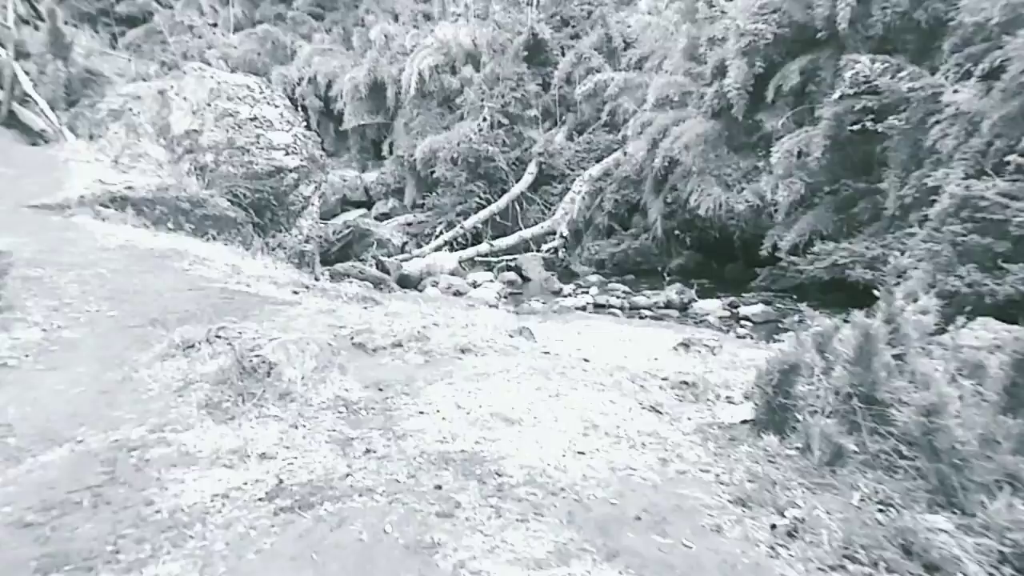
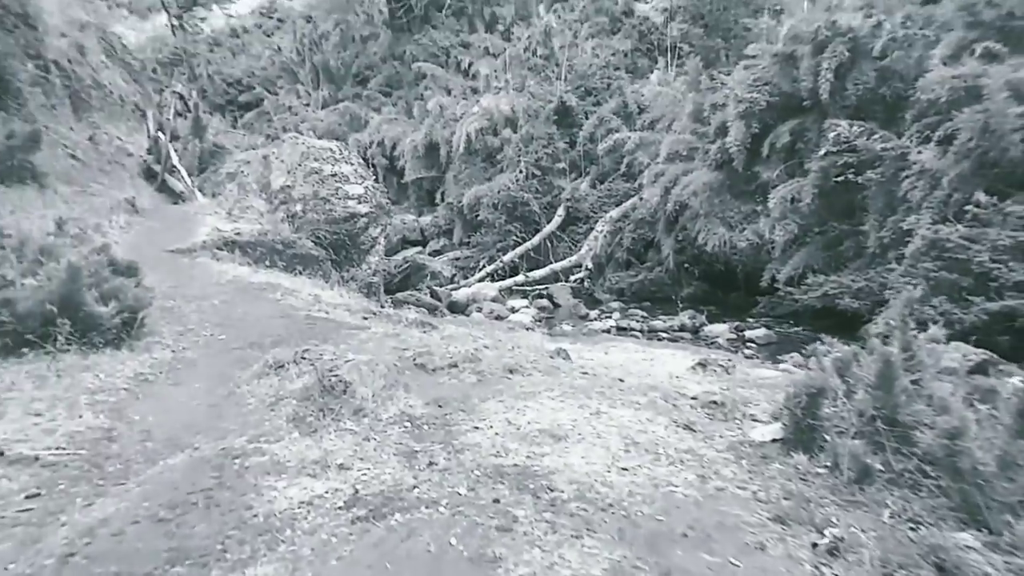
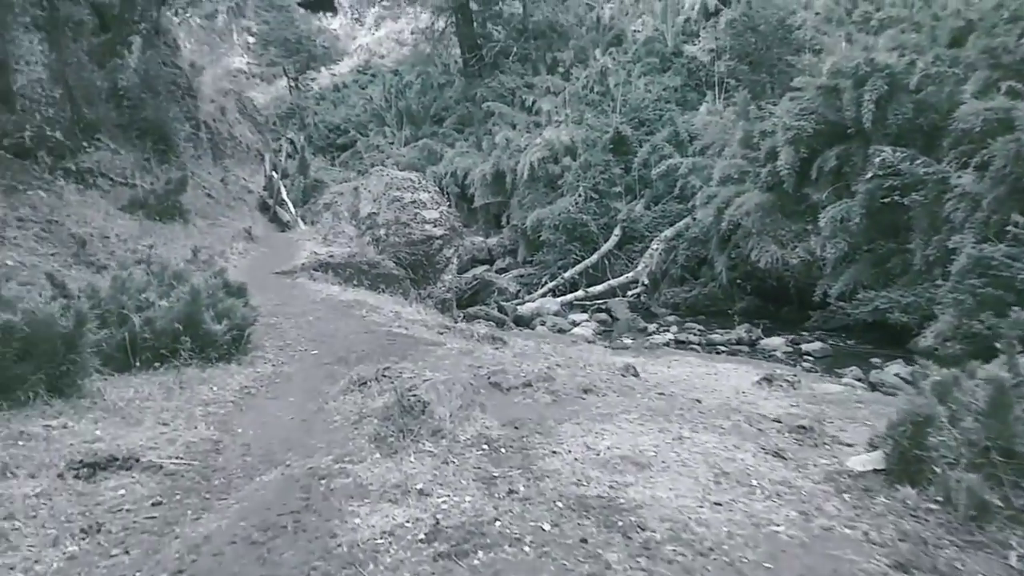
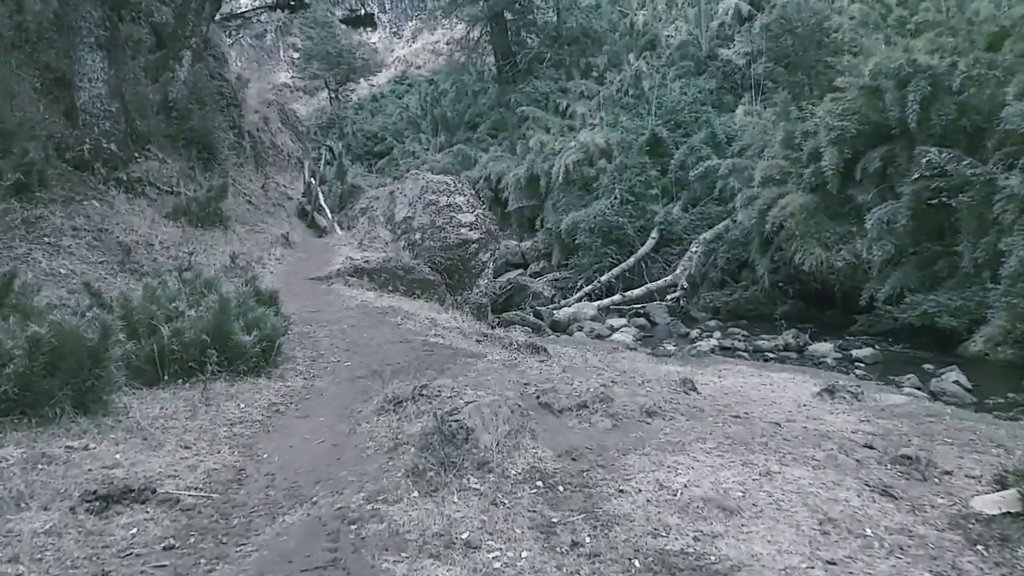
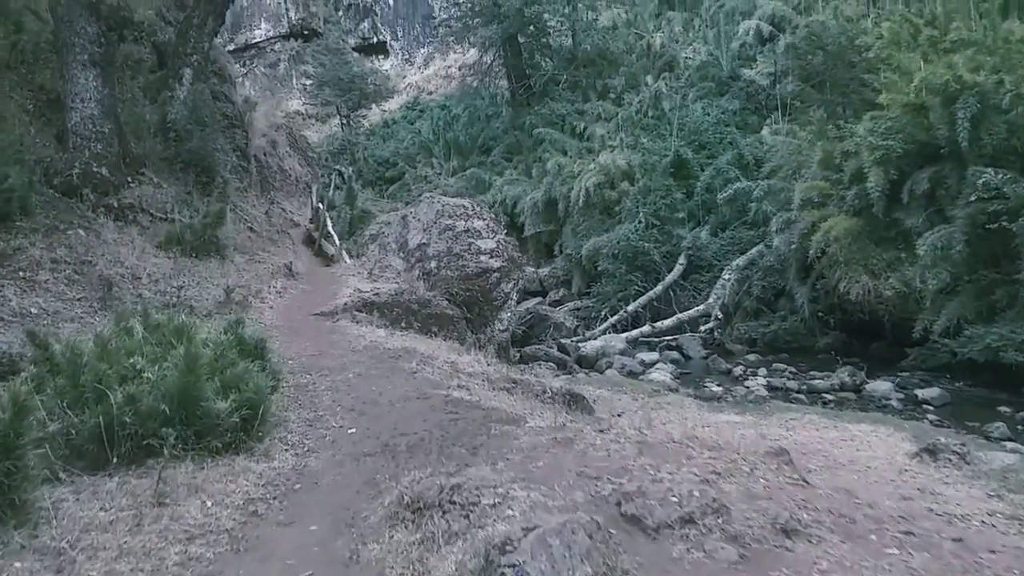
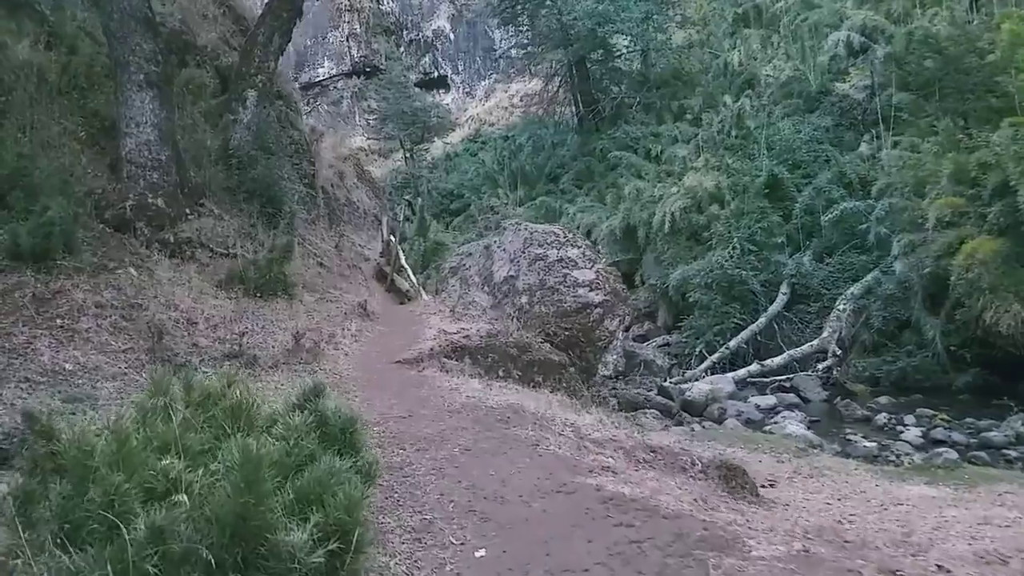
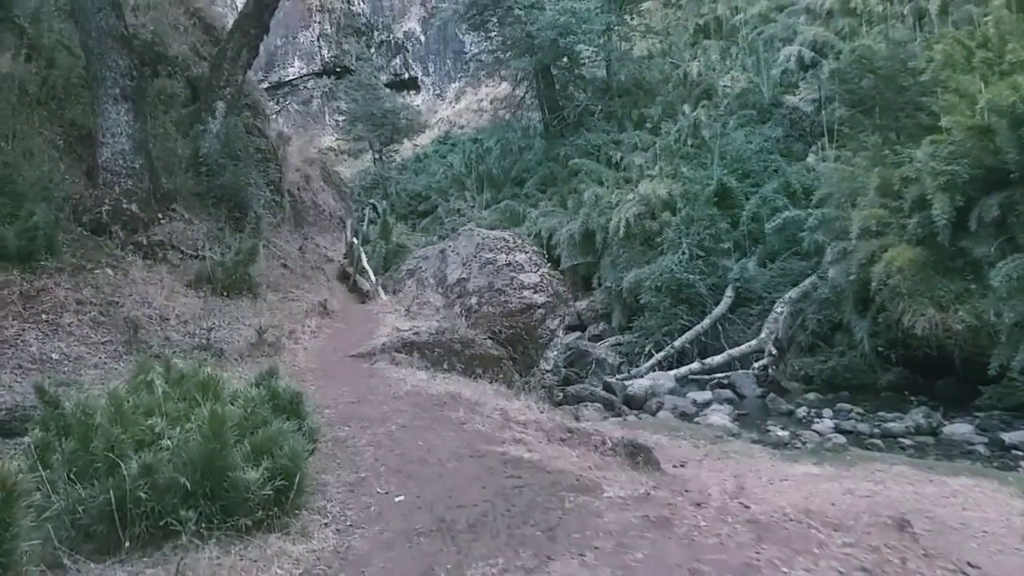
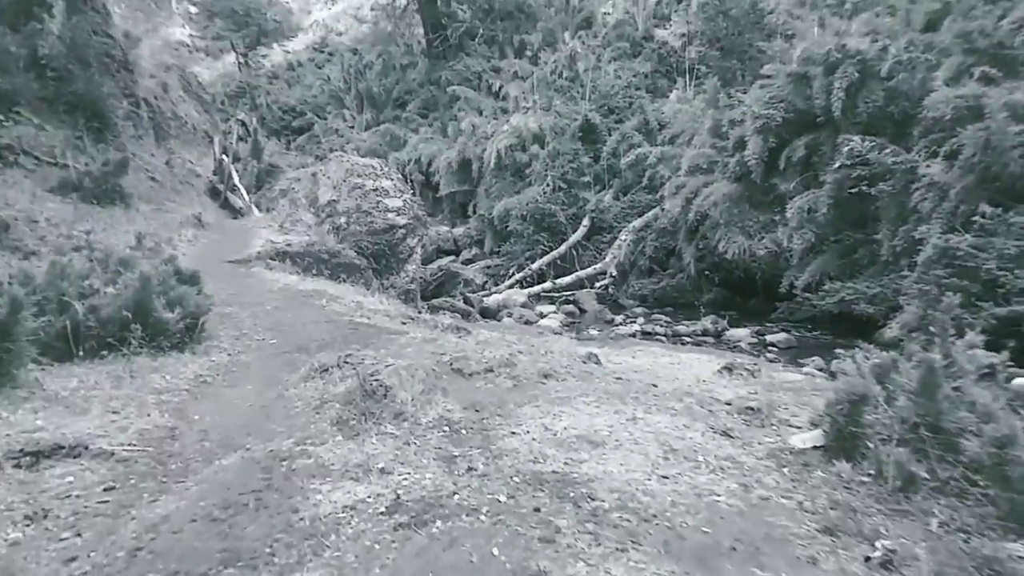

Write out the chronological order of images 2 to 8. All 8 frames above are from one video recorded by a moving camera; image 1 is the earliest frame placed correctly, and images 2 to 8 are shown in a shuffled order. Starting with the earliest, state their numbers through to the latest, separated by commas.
2, 8, 3, 4, 5, 7, 6
